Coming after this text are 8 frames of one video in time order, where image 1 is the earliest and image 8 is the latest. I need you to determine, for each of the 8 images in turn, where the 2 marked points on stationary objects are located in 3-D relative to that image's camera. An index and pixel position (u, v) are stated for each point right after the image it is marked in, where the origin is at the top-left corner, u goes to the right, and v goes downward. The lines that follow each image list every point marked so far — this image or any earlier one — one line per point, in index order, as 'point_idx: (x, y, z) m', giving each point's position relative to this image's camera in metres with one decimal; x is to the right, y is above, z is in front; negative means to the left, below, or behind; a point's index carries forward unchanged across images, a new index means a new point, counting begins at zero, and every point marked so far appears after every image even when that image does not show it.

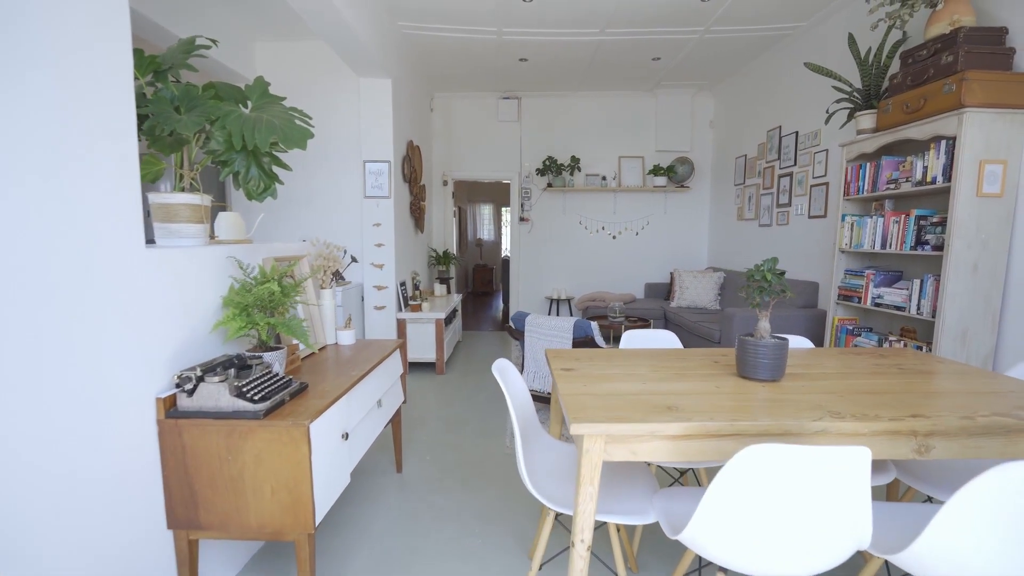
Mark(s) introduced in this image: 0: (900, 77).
0: (+2.2, +1.2, +2.7) m
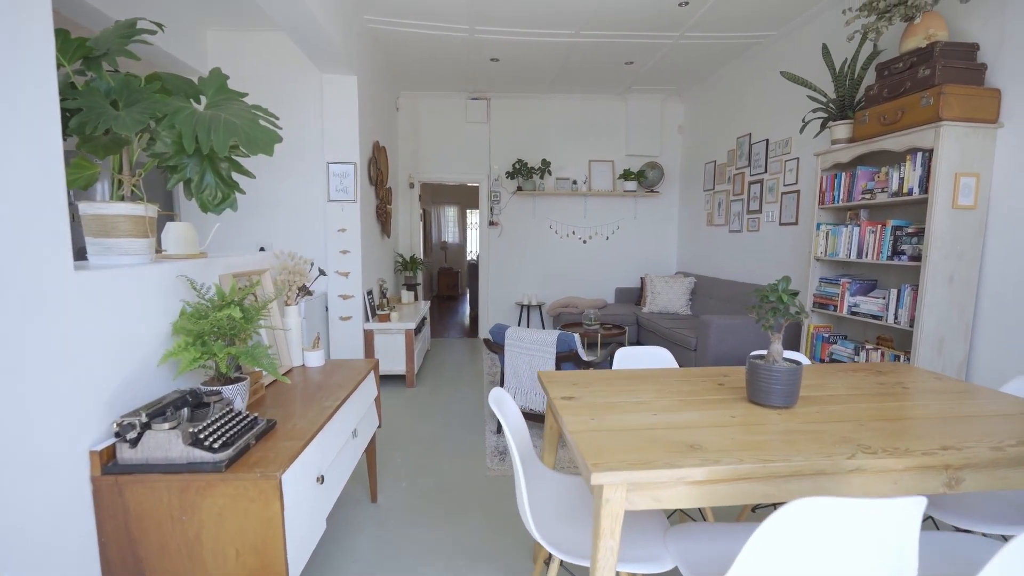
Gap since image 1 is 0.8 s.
0: (+2.1, +1.1, +2.7) m
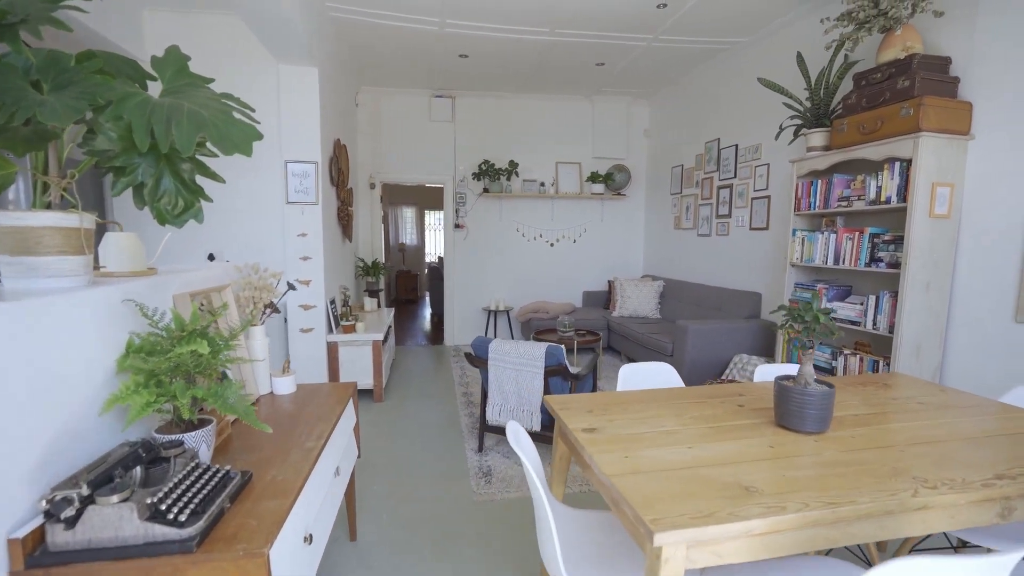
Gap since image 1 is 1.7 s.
0: (+2.0, +1.1, +2.7) m
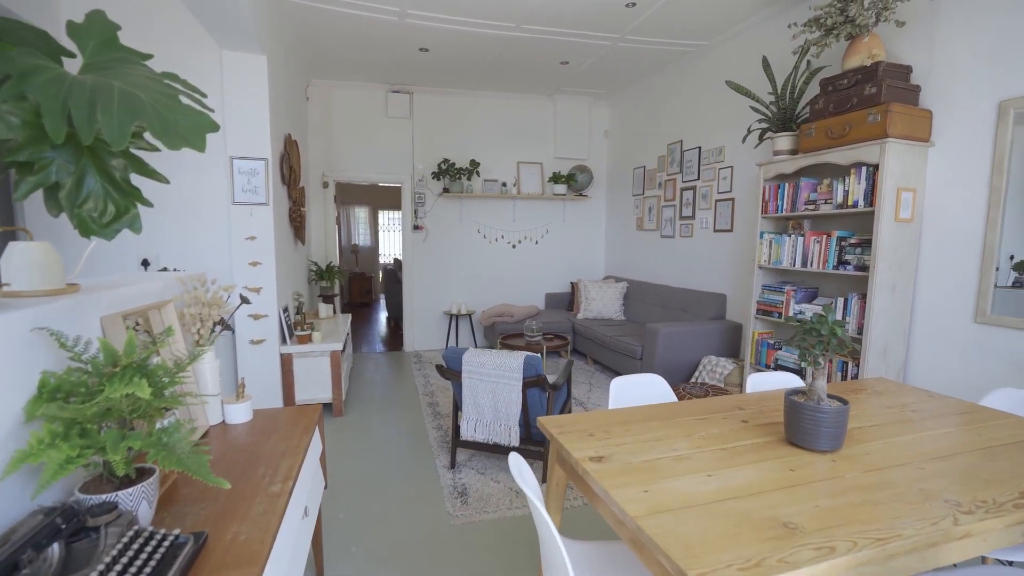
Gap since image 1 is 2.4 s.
0: (+1.8, +1.1, +2.8) m
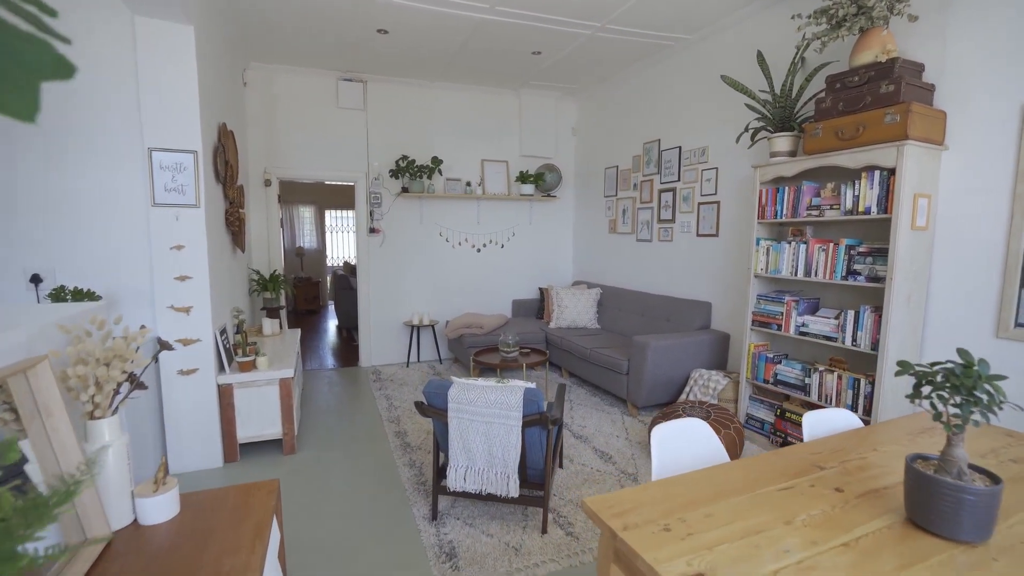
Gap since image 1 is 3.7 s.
0: (+1.7, +1.0, +2.6) m
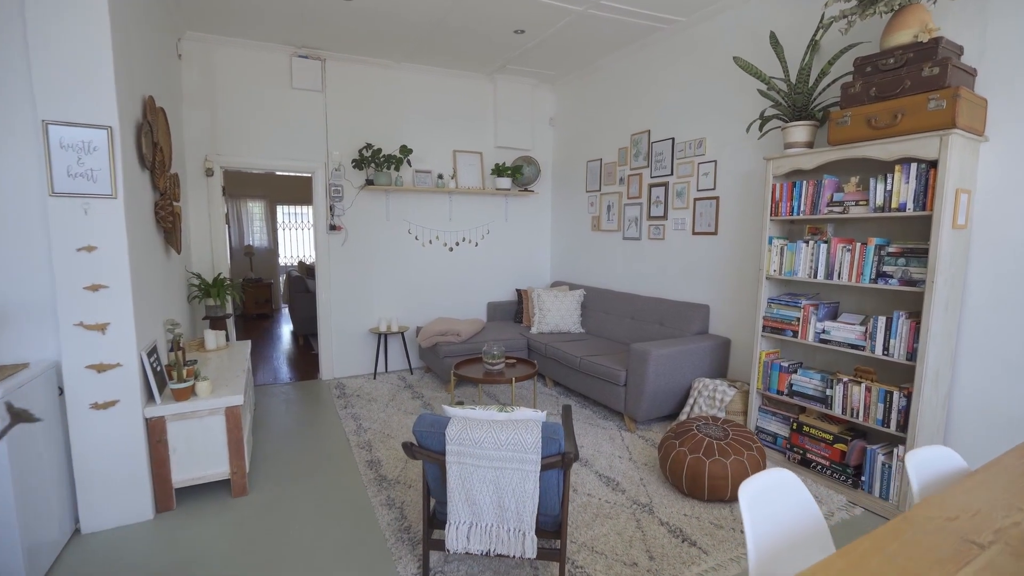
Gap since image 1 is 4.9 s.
0: (+1.7, +1.0, +2.3) m
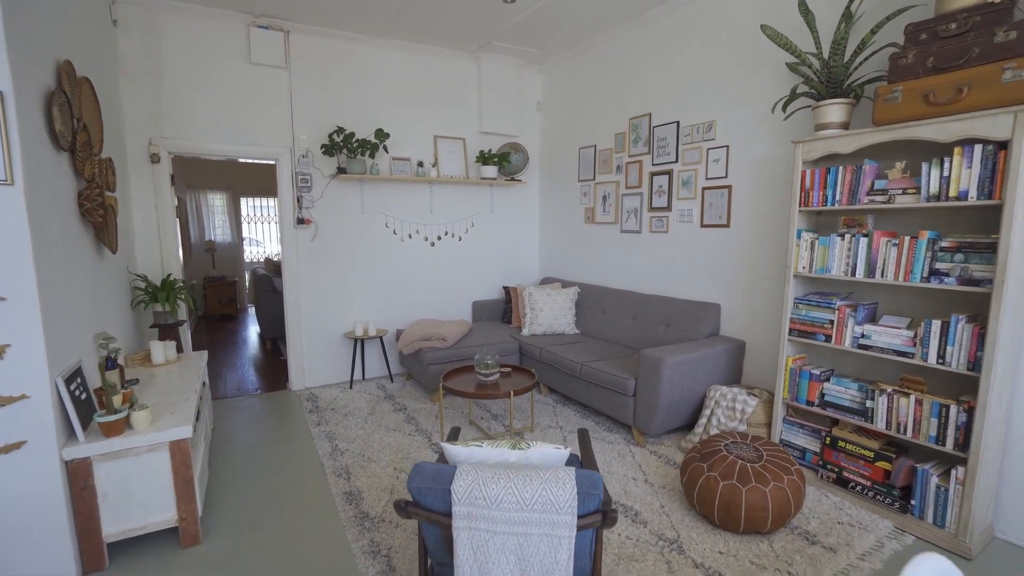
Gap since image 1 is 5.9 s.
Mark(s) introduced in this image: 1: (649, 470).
0: (+1.7, +1.0, +2.0) m
1: (+0.8, -1.0, +2.7) m
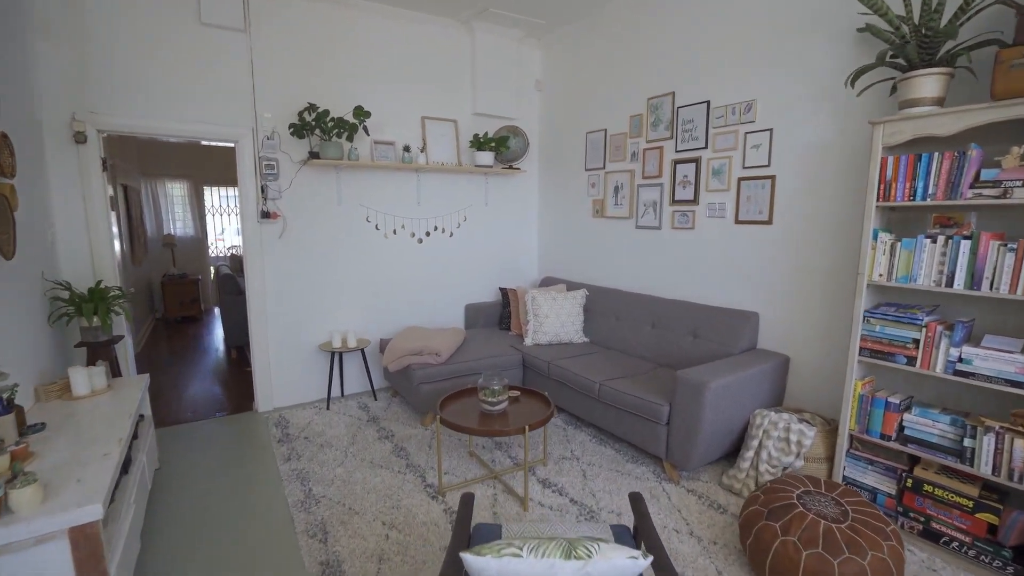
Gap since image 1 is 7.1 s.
0: (+1.8, +0.9, +1.6) m
1: (+0.8, -1.1, +2.2) m
